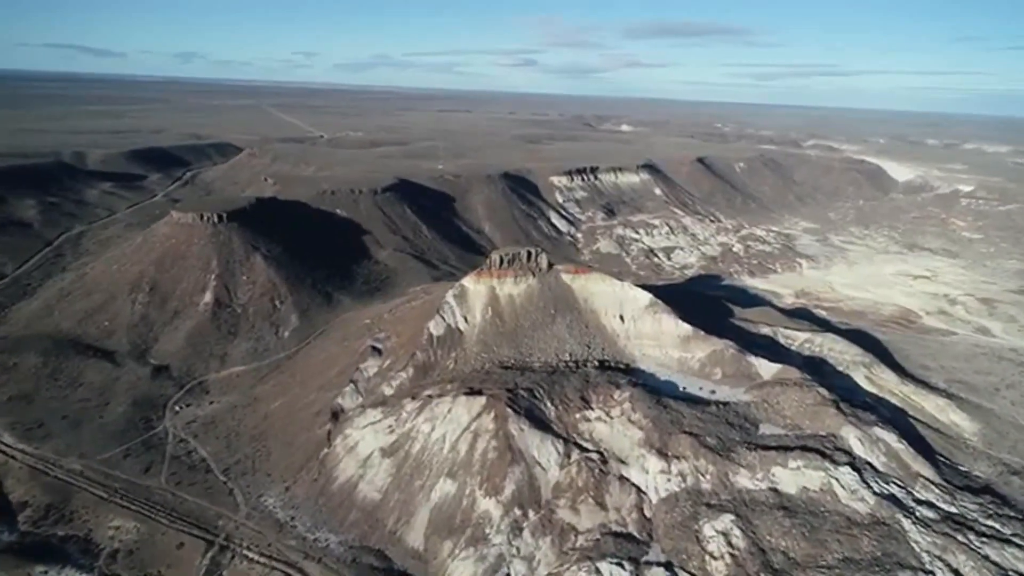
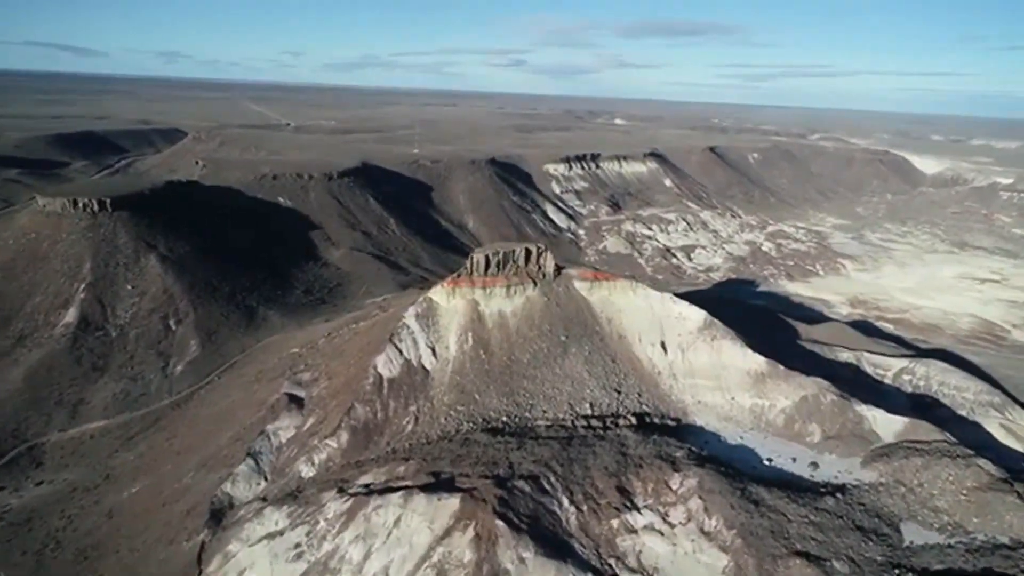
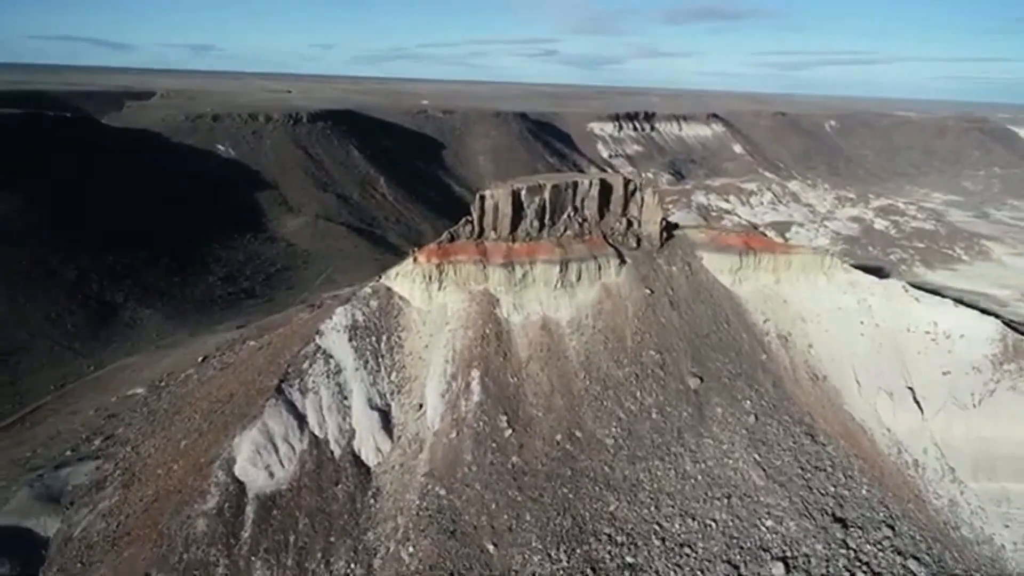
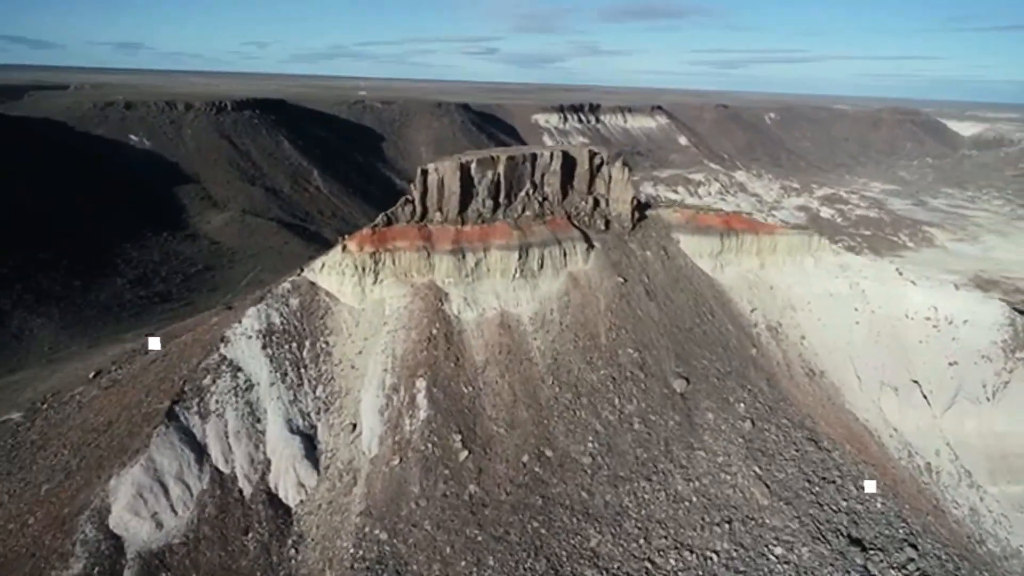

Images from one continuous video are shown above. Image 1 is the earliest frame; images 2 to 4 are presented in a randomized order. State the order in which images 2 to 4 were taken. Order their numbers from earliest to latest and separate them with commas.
2, 3, 4
